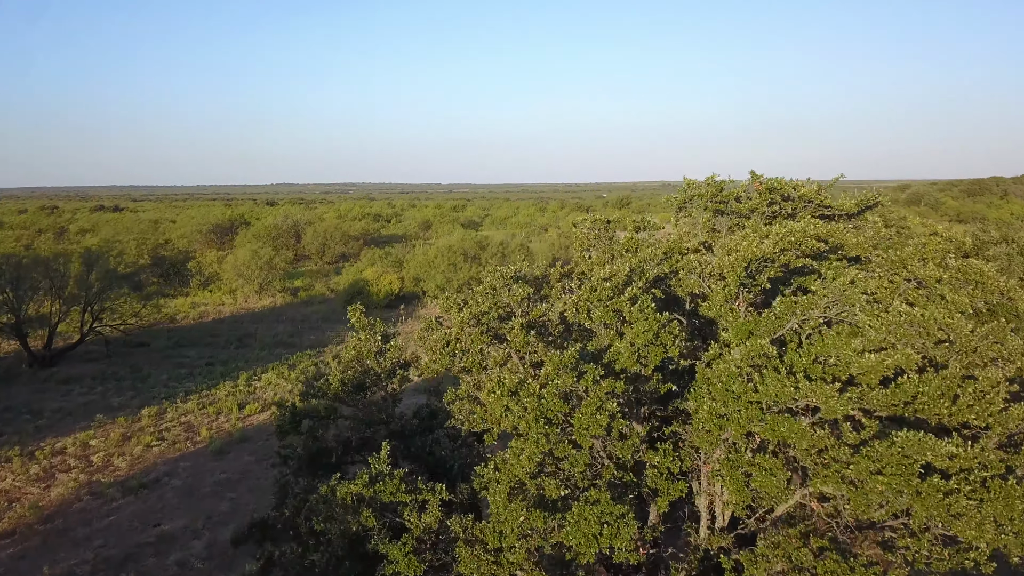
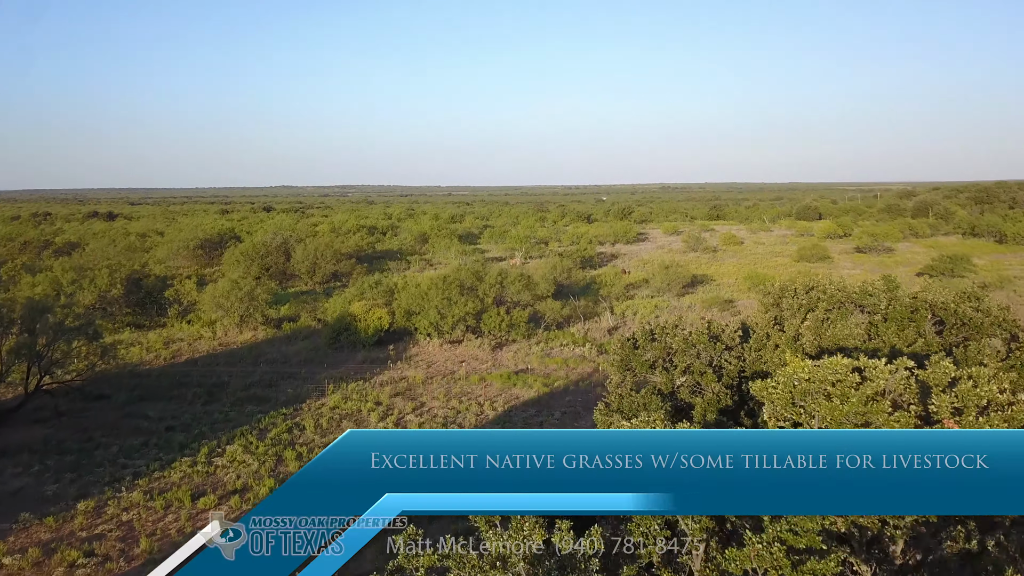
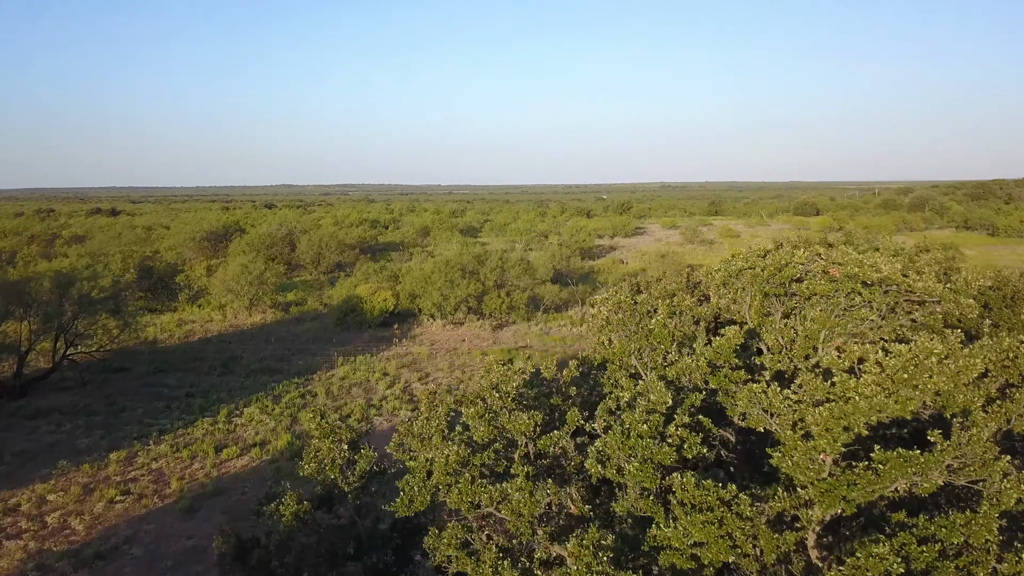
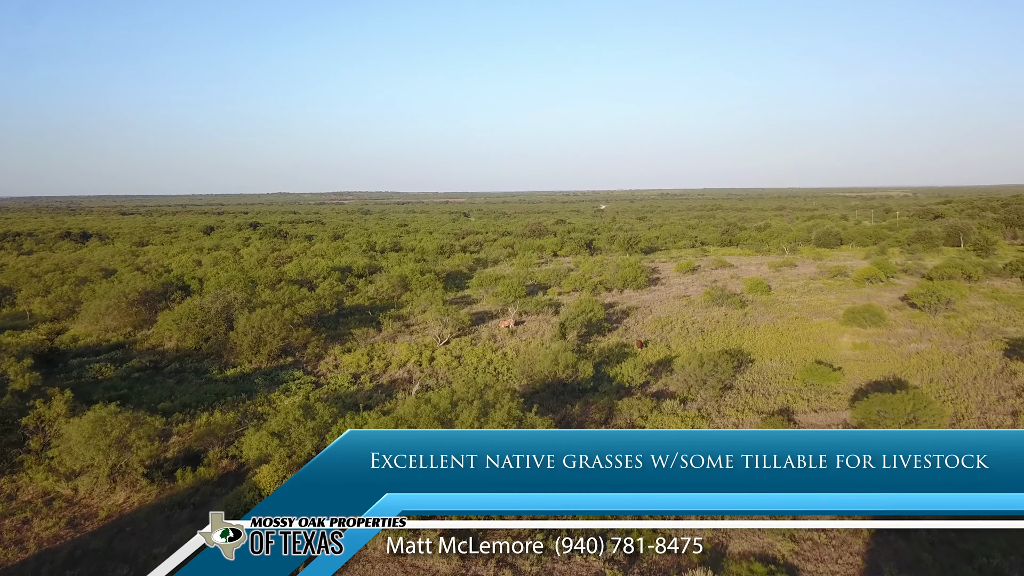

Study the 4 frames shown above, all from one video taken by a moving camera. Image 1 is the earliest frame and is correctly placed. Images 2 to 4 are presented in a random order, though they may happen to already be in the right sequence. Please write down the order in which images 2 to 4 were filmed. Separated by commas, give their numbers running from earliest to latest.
3, 2, 4
